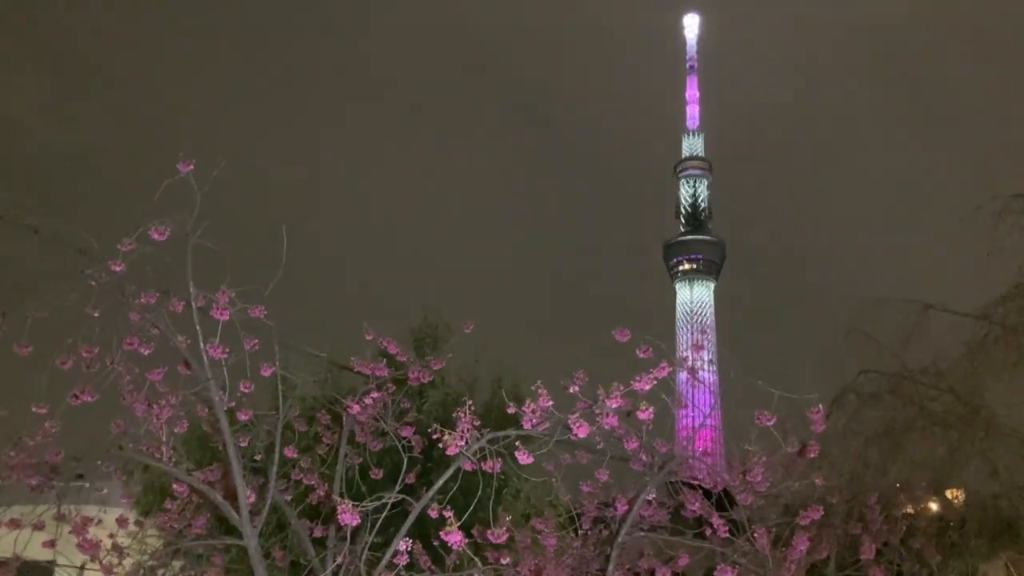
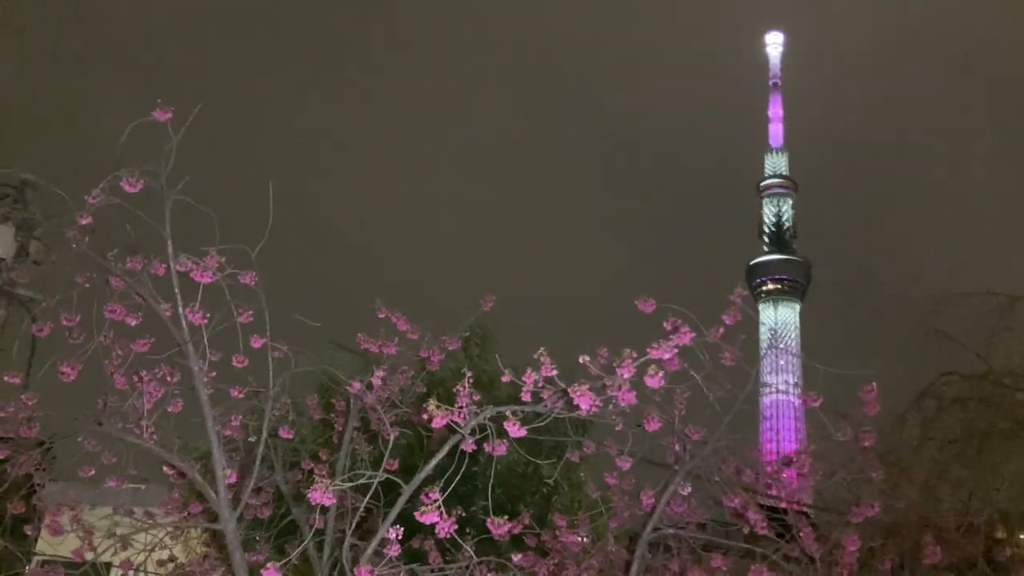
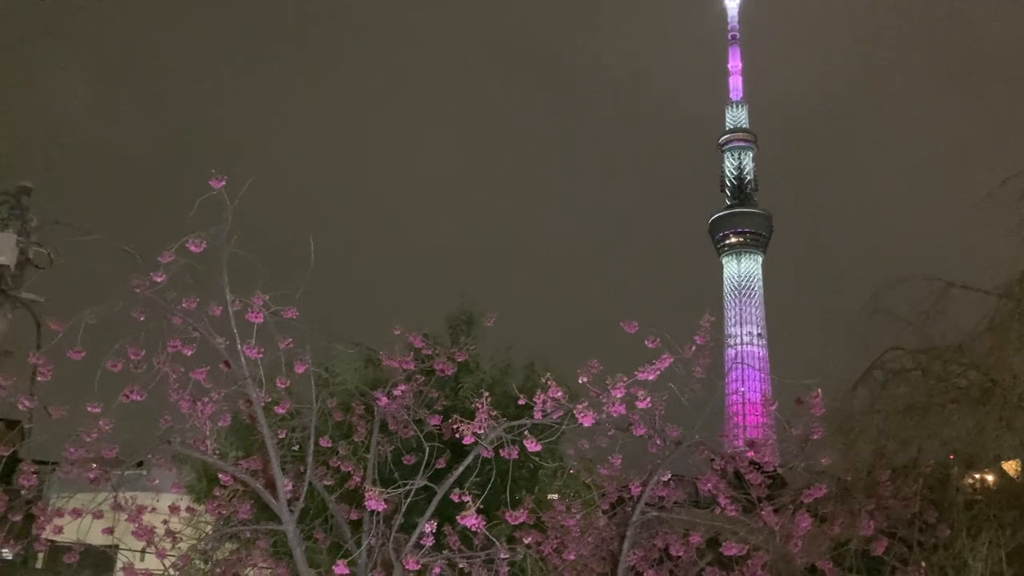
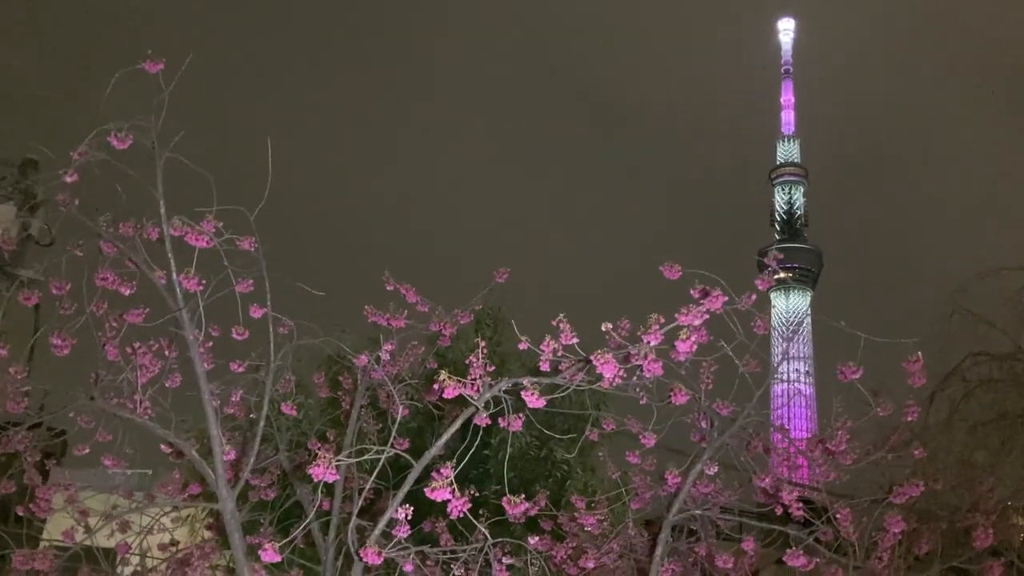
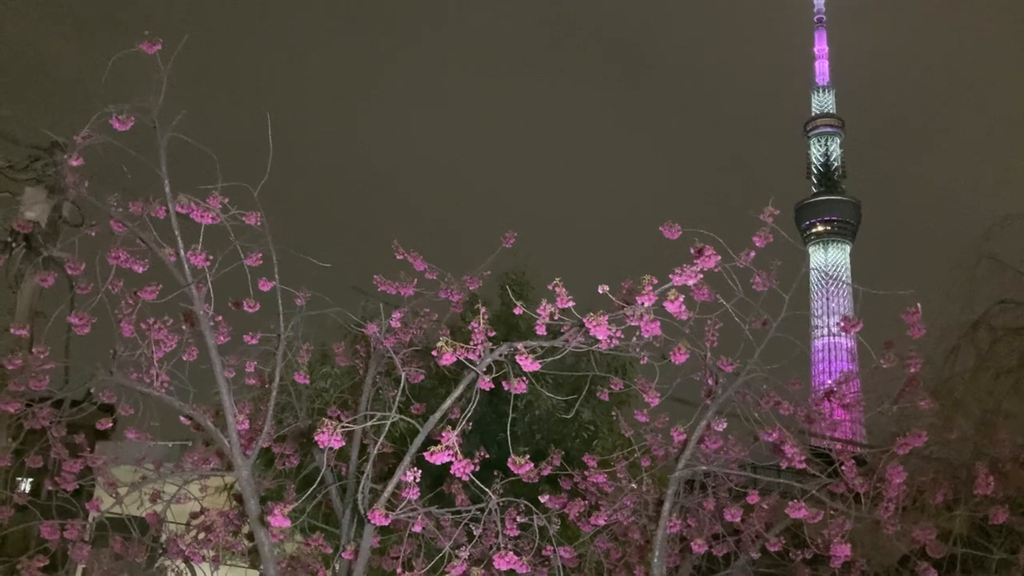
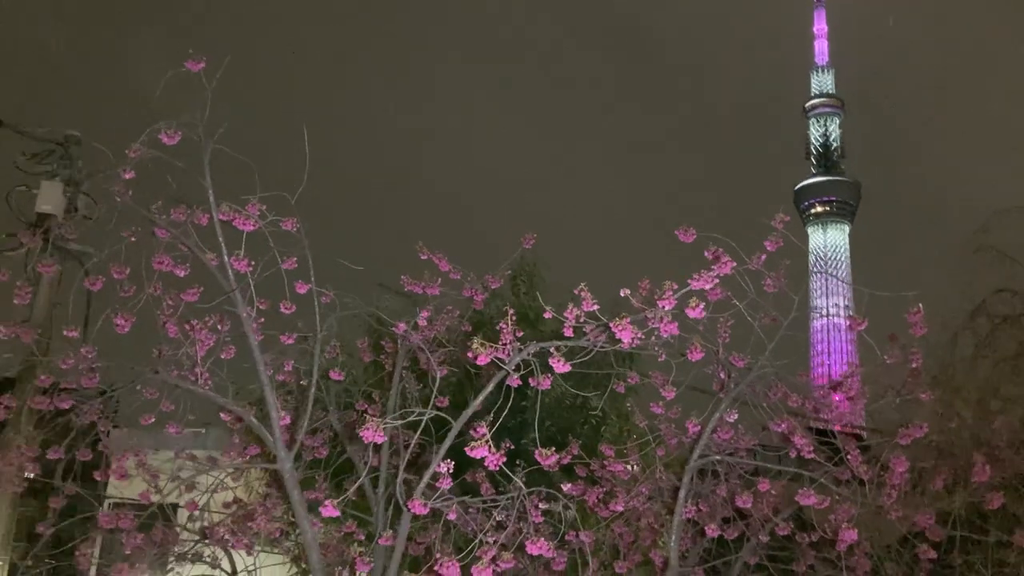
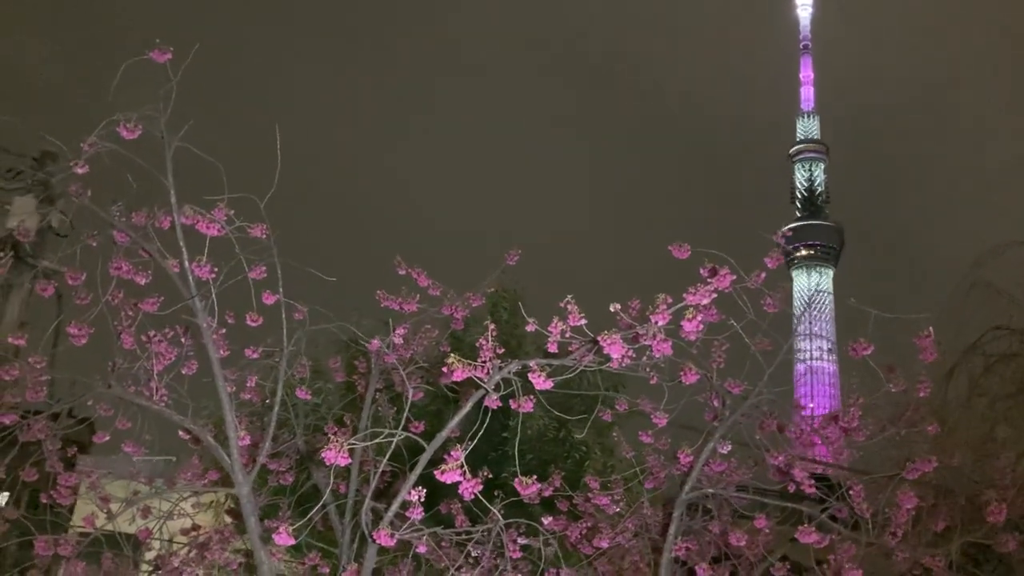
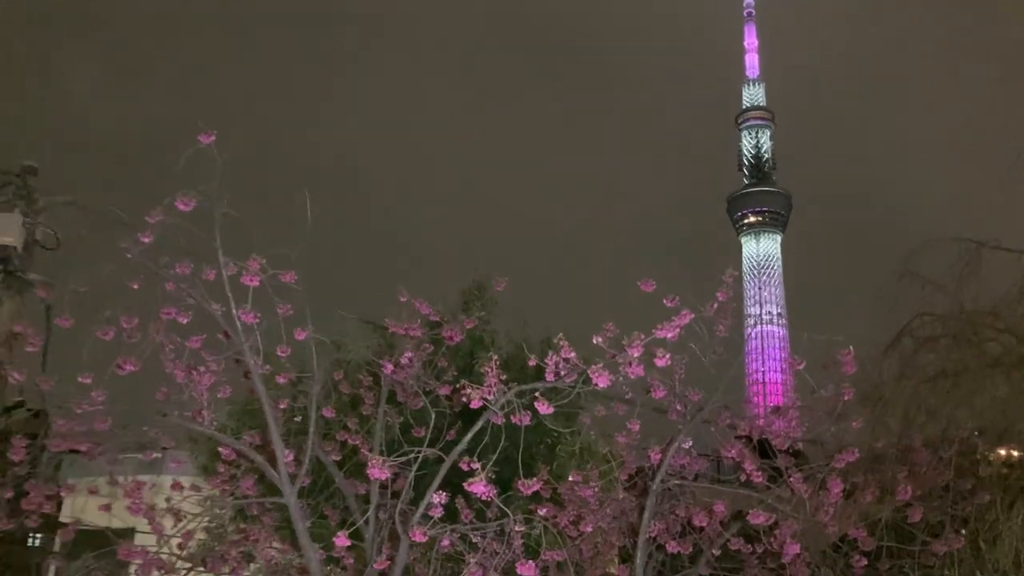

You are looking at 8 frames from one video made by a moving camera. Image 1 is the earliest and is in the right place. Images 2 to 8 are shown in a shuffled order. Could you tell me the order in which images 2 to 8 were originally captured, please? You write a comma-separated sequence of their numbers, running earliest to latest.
3, 8, 2, 4, 7, 5, 6
